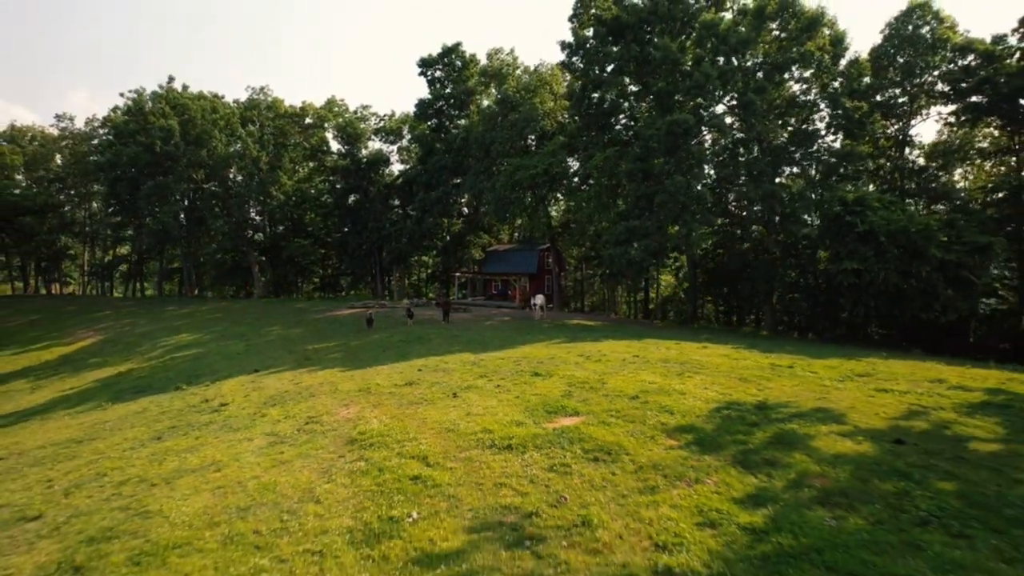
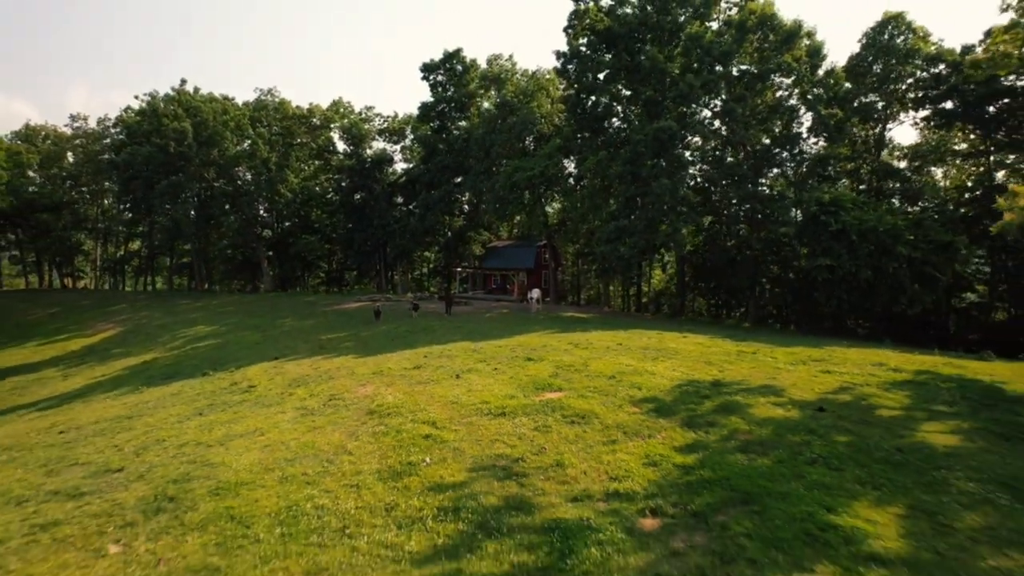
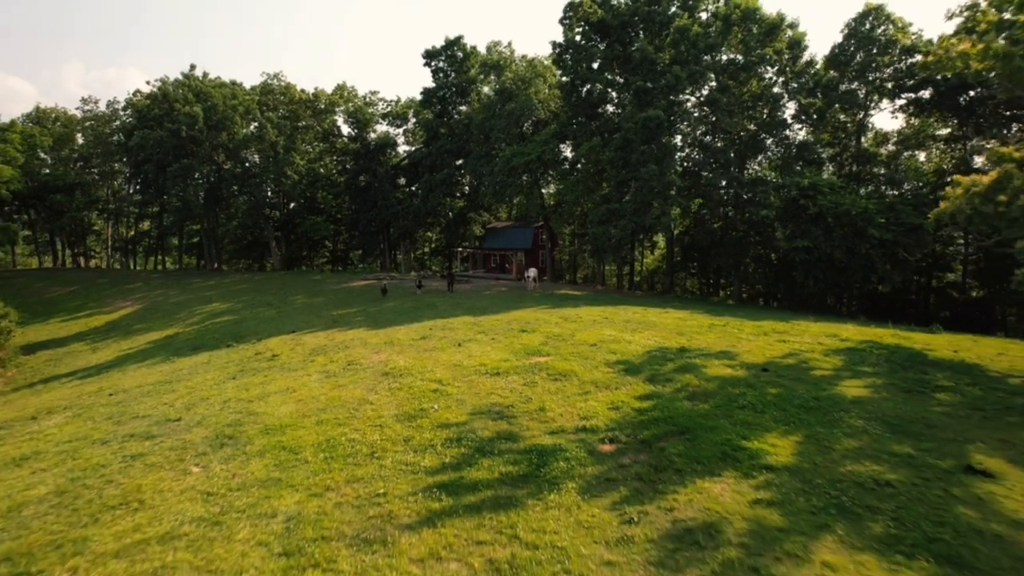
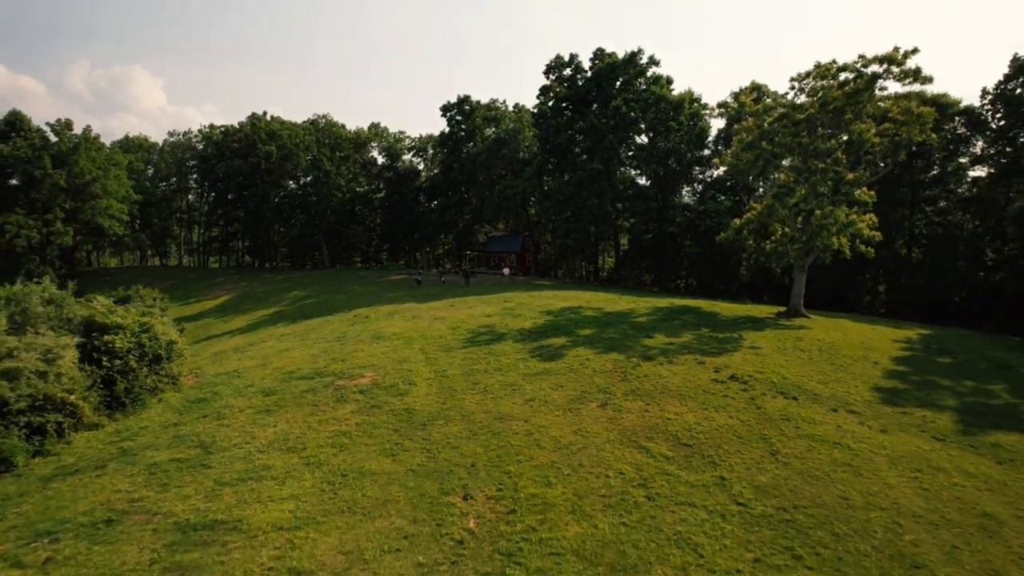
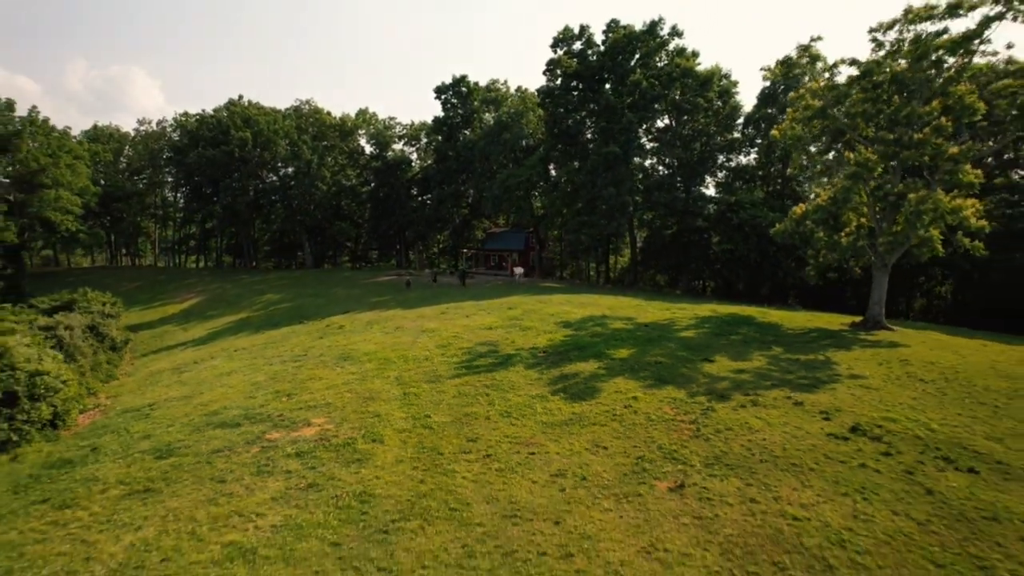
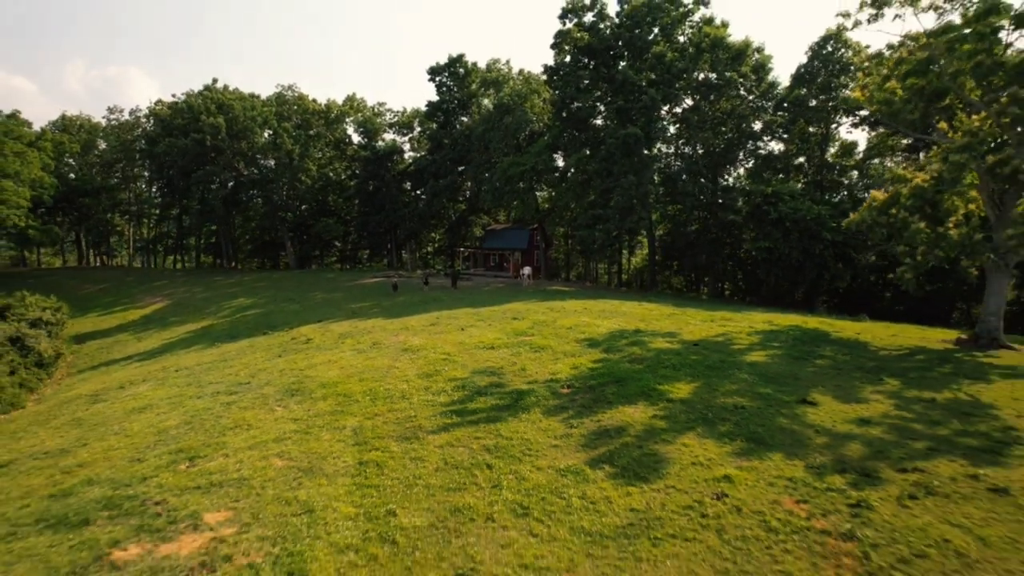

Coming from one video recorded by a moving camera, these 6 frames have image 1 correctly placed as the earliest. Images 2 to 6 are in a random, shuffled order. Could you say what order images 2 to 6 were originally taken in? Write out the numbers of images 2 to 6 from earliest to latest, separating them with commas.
2, 3, 6, 5, 4
